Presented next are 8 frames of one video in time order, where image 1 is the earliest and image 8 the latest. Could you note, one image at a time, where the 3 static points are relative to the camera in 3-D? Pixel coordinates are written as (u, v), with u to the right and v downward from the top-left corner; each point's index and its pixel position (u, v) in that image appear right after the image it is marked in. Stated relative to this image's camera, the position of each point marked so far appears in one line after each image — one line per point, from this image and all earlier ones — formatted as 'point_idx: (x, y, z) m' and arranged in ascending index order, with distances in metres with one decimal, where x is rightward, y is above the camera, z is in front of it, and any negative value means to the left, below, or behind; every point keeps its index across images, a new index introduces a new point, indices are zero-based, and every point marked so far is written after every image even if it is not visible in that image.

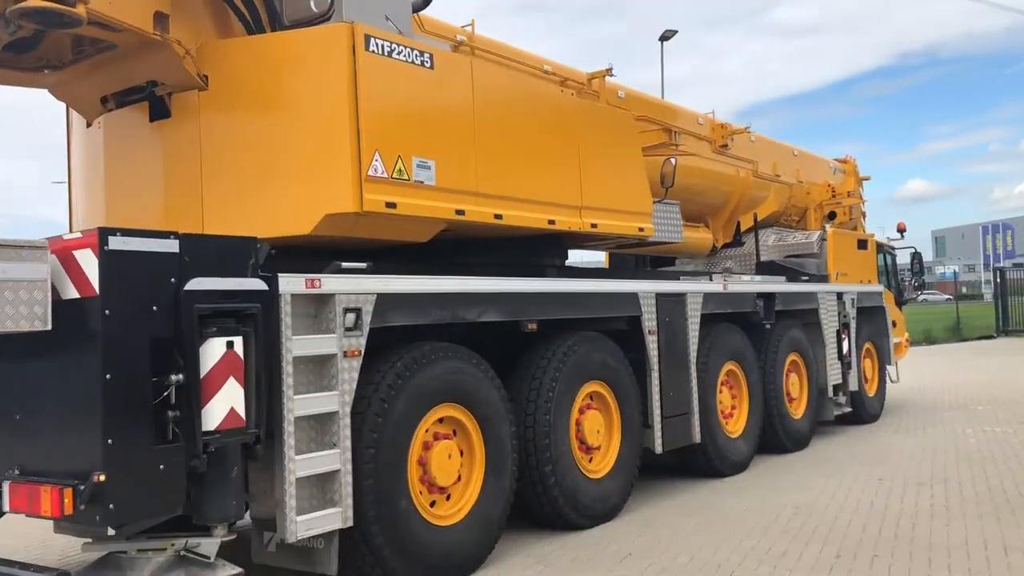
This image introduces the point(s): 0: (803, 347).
0: (+2.8, -0.6, +9.1) m
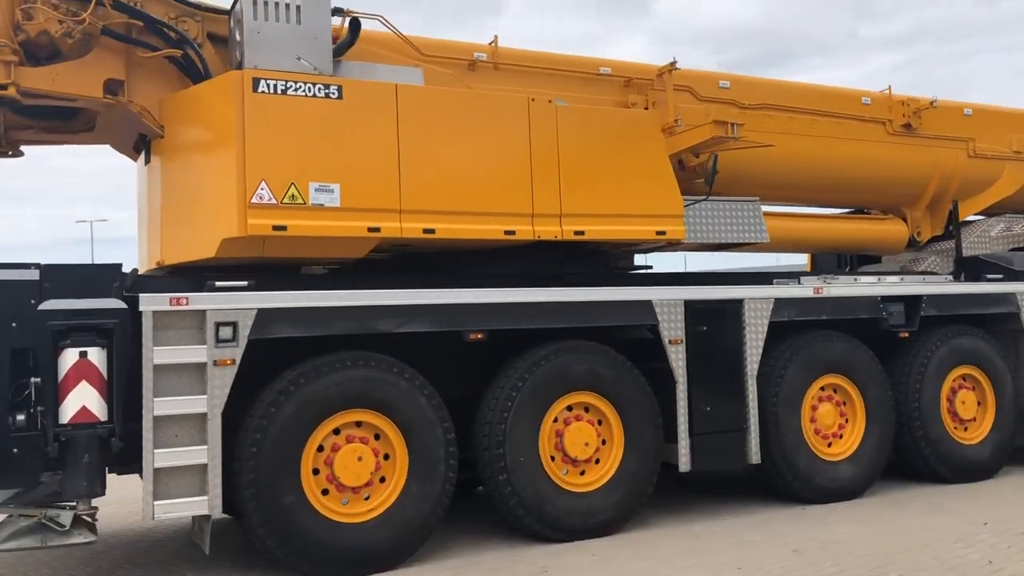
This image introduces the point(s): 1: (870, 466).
0: (+3.8, -0.6, +7.6) m
1: (+2.6, -1.3, +6.9) m
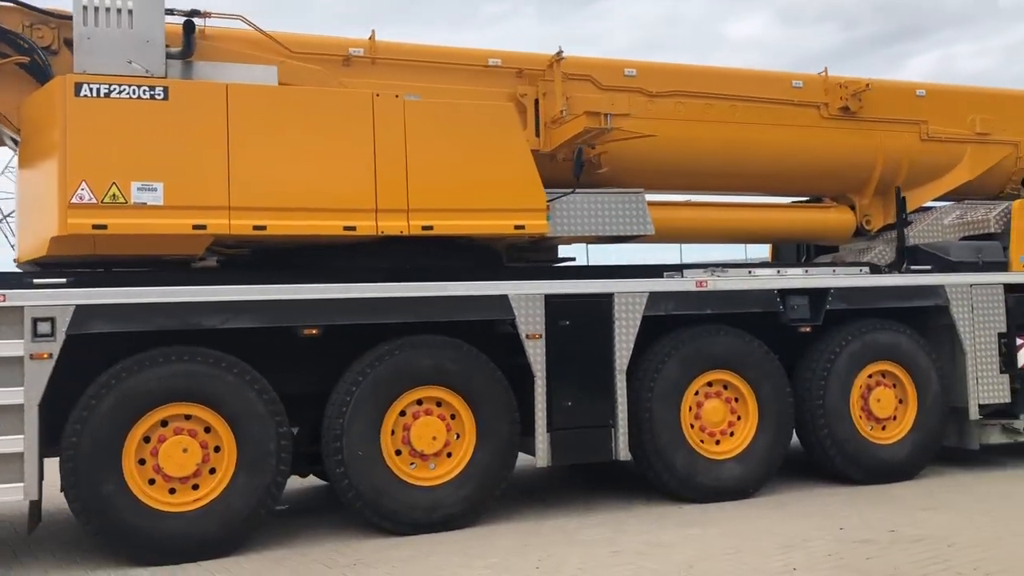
0: (+3.0, -0.5, +7.2) m
1: (+1.7, -1.2, +6.7) m
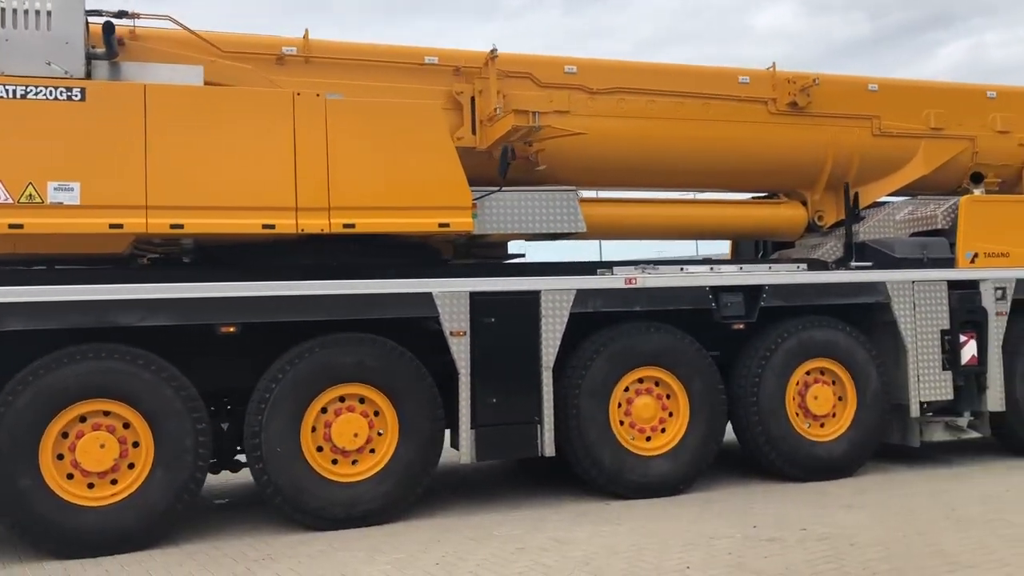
0: (+2.5, -0.5, +7.2) m
1: (+1.3, -1.2, +6.7) m
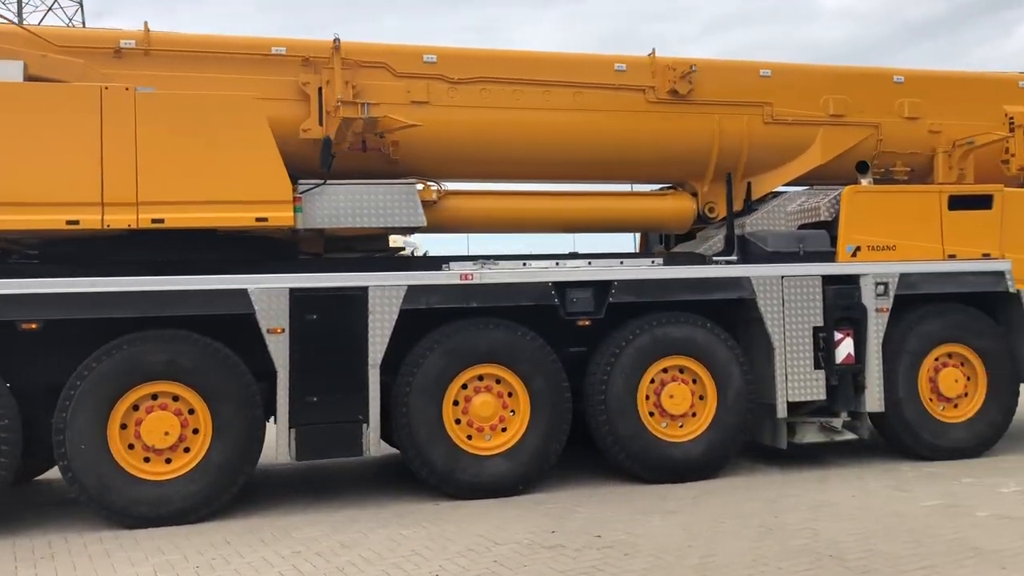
0: (+1.4, -0.4, +6.9) m
1: (+0.1, -1.2, +6.5) m
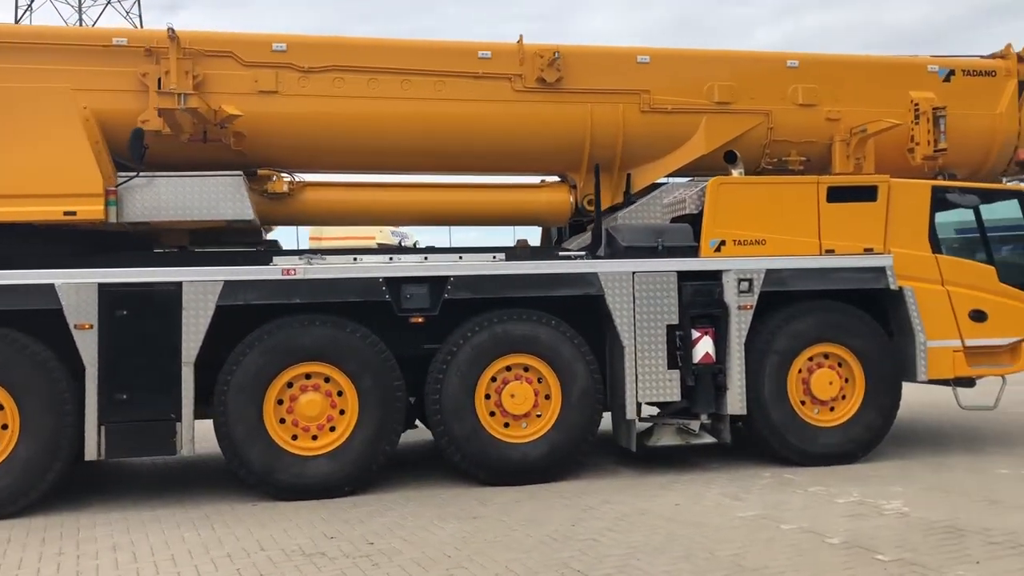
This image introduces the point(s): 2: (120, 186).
0: (+0.3, -0.4, +6.6) m
1: (-1.0, -1.2, +6.3) m
2: (-2.5, +0.7, +6.3) m
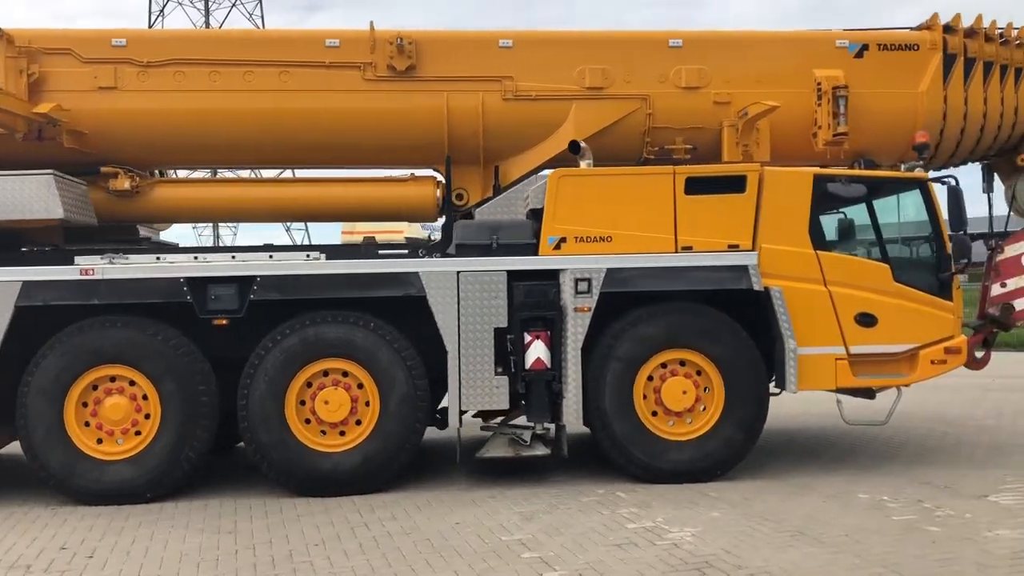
0: (-0.9, -0.4, +6.3) m
1: (-2.3, -1.2, +6.2) m
2: (-3.7, +0.7, +6.3) m
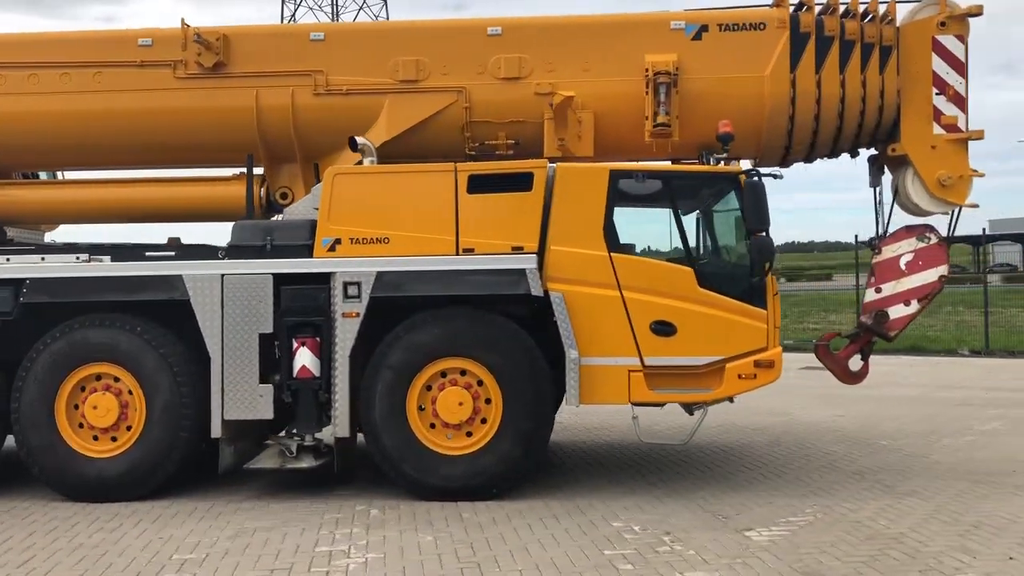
0: (-2.4, -0.4, +6.1) m
1: (-3.7, -1.2, +6.2) m
2: (-5.2, +0.7, +6.6) m
